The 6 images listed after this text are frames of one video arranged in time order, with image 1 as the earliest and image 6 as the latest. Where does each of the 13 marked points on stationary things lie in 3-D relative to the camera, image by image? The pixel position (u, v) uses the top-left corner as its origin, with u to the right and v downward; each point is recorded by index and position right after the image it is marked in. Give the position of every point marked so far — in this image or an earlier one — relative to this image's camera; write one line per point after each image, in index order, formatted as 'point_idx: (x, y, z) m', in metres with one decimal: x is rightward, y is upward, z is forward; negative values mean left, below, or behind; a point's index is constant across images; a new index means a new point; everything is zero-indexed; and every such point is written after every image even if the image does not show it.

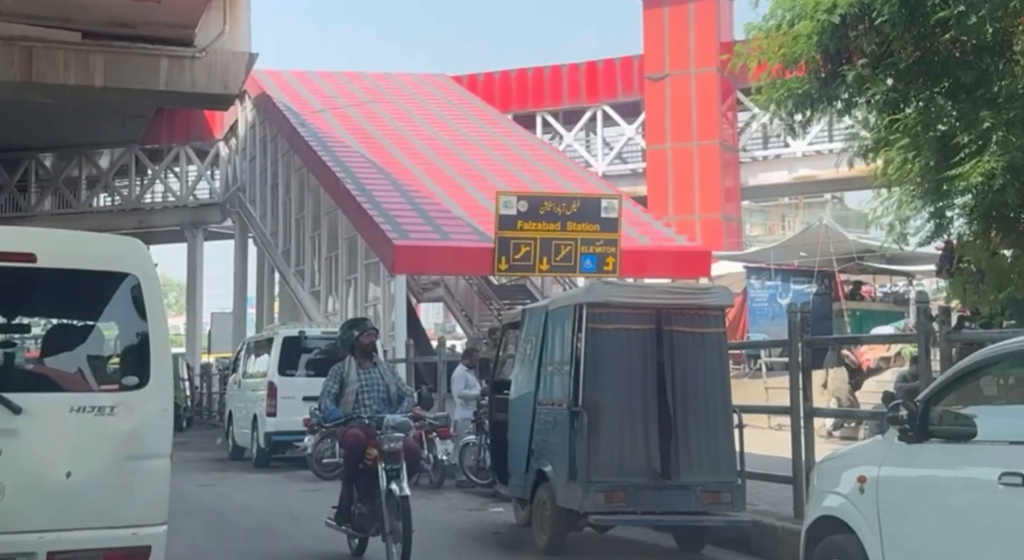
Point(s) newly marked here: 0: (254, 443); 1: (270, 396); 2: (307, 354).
0: (-3.5, -2.3, +17.5) m
1: (-3.2, -1.6, +16.8) m
2: (-2.8, -1.0, +17.1) m
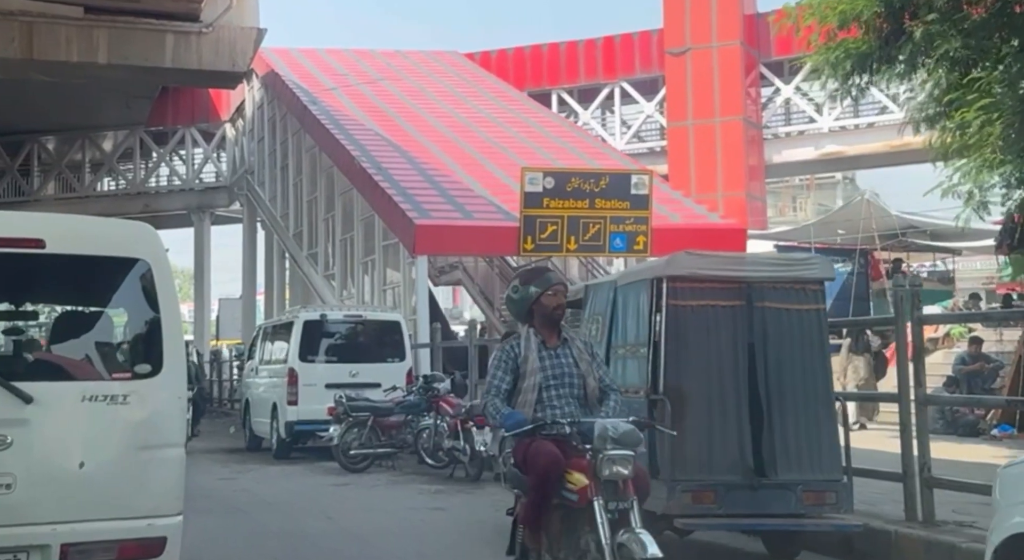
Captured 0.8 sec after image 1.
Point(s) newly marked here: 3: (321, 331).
0: (-3.1, -2.1, +16.6) m
1: (-2.7, -1.3, +16.0) m
2: (-2.4, -0.8, +16.2) m
3: (-2.4, -0.7, +16.3) m
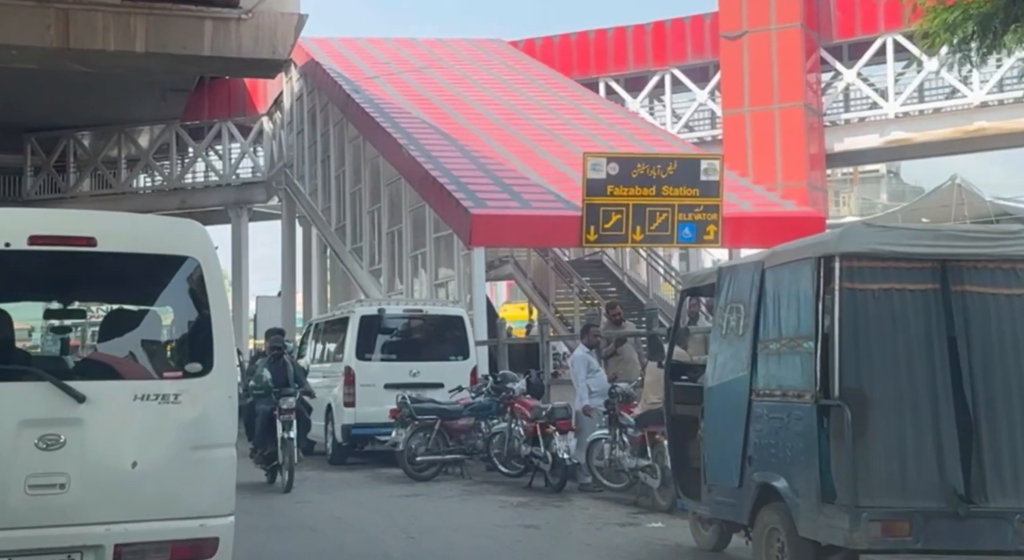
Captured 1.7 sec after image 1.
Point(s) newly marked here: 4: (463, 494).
0: (-2.2, -2.0, +15.6) m
1: (-1.9, -1.2, +14.9) m
2: (-1.5, -0.7, +15.1) m
3: (-1.5, -0.6, +15.2) m
4: (-0.4, -1.9, +11.2) m
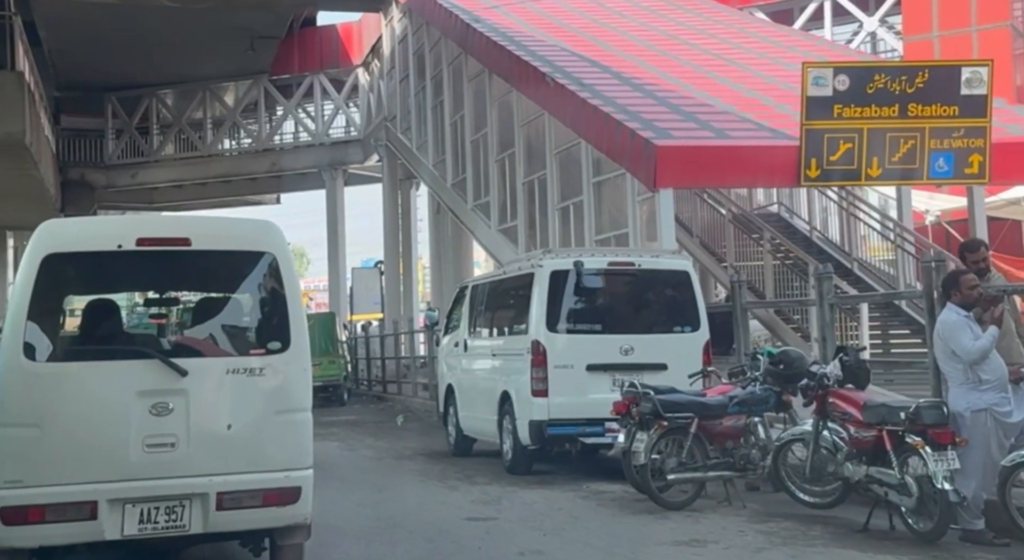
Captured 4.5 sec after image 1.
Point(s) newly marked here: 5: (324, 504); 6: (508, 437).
0: (-0.1, -1.5, +11.7) m
1: (+0.2, -0.7, +11.0) m
2: (+0.6, -0.2, +11.2) m
3: (+0.6, -0.1, +11.2) m
4: (+1.4, -1.5, +7.2) m
5: (-1.6, -1.9, +10.9) m
6: (0.0, -1.5, +11.7) m
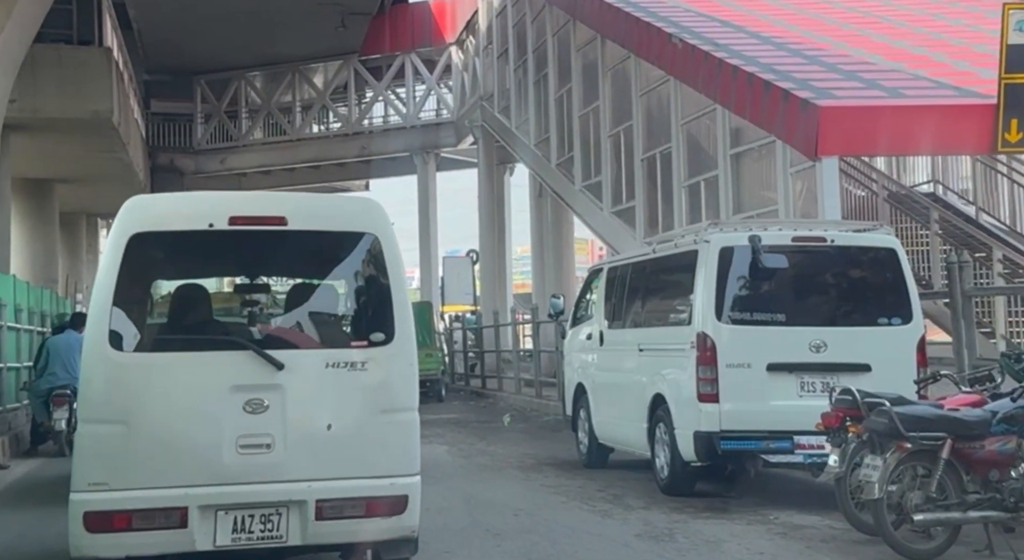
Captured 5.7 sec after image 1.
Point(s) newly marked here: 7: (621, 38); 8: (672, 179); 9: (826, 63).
0: (+1.1, -1.3, +9.7) m
1: (+1.3, -0.6, +9.0) m
2: (+1.7, 0.0, +9.1) m
3: (+1.8, 0.0, +9.1) m
4: (+2.3, -1.4, +5.1) m
5: (-0.5, -1.7, +9.0) m
6: (+1.2, -1.3, +9.7) m
7: (+1.7, +3.7, +19.2) m
8: (+2.3, +1.5, +18.4) m
9: (+3.7, +2.6, +14.9) m
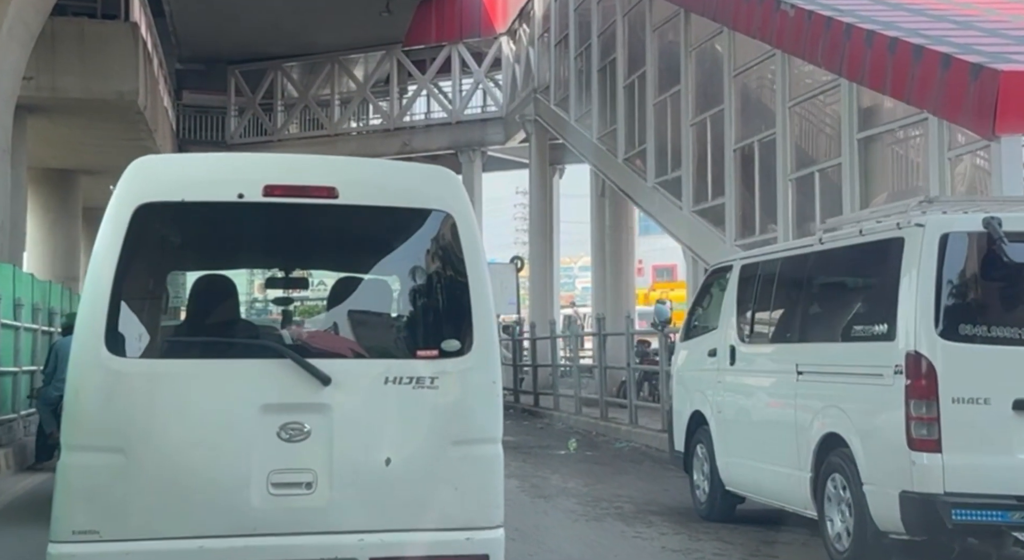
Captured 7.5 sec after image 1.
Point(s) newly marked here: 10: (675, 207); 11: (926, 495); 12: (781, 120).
0: (+1.8, -1.3, +7.1) m
1: (+2.0, -0.6, +6.4) m
2: (+2.5, 0.0, +6.5) m
3: (+2.5, 0.0, +6.6) m
4: (+2.9, -1.4, +2.5) m
5: (+0.2, -1.7, +6.4) m
6: (+1.9, -1.3, +7.1) m
7: (+2.8, +3.6, +16.7) m
8: (+3.3, +1.4, +15.8) m
9: (+4.6, +2.5, +12.3) m
10: (+2.6, +1.2, +20.1) m
11: (+2.1, -1.1, +6.5) m
12: (+3.3, +1.9, +15.2) m
